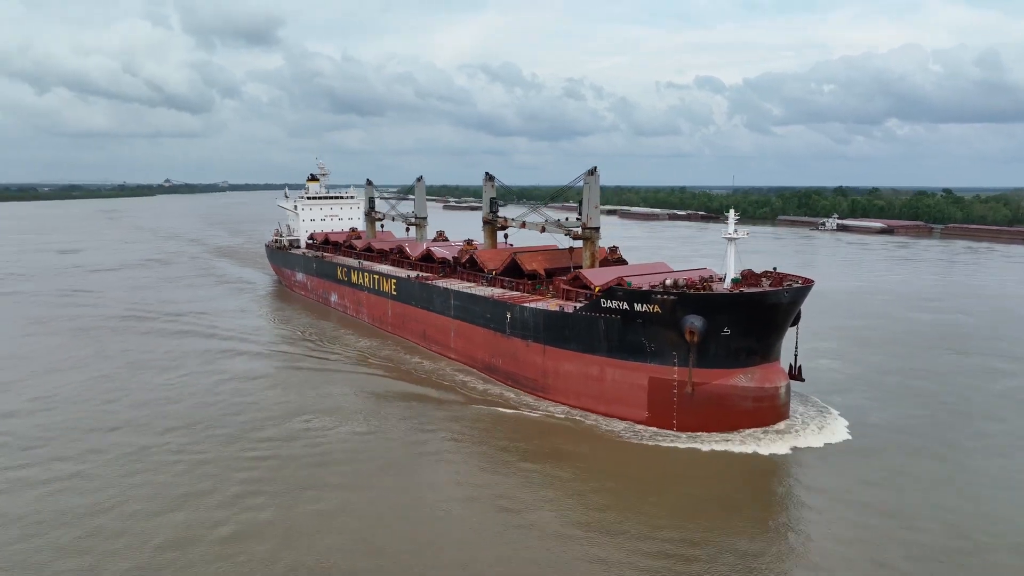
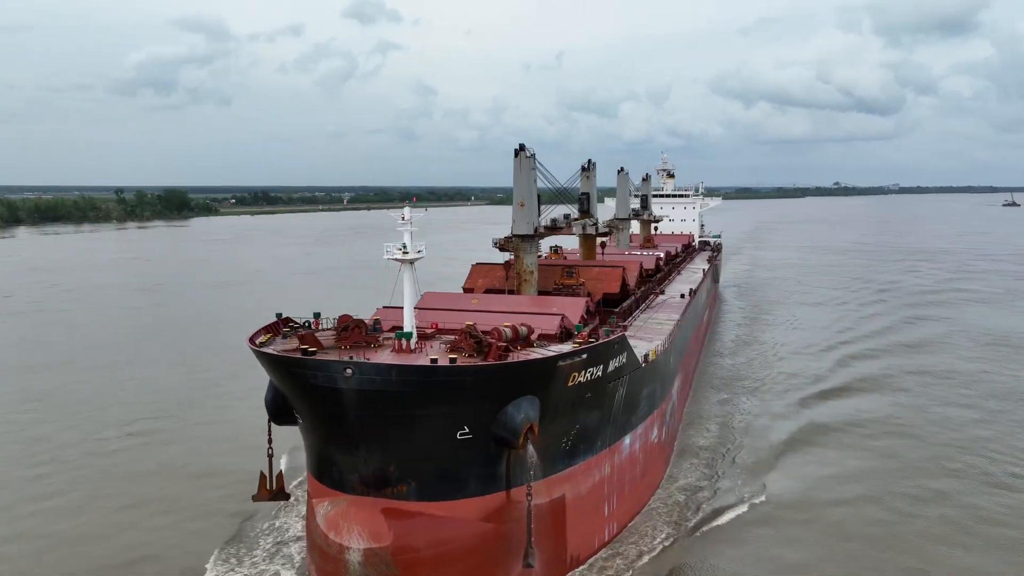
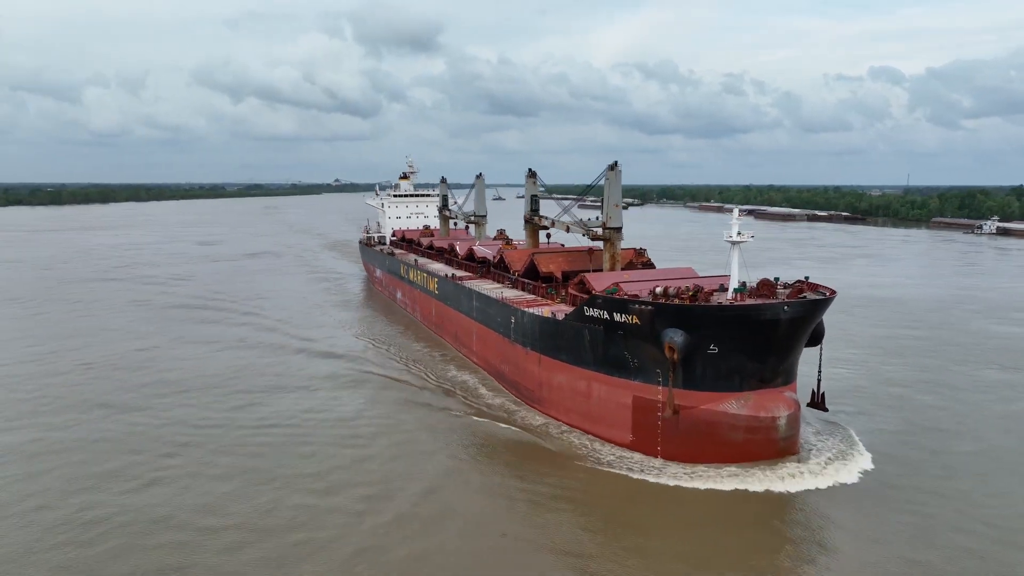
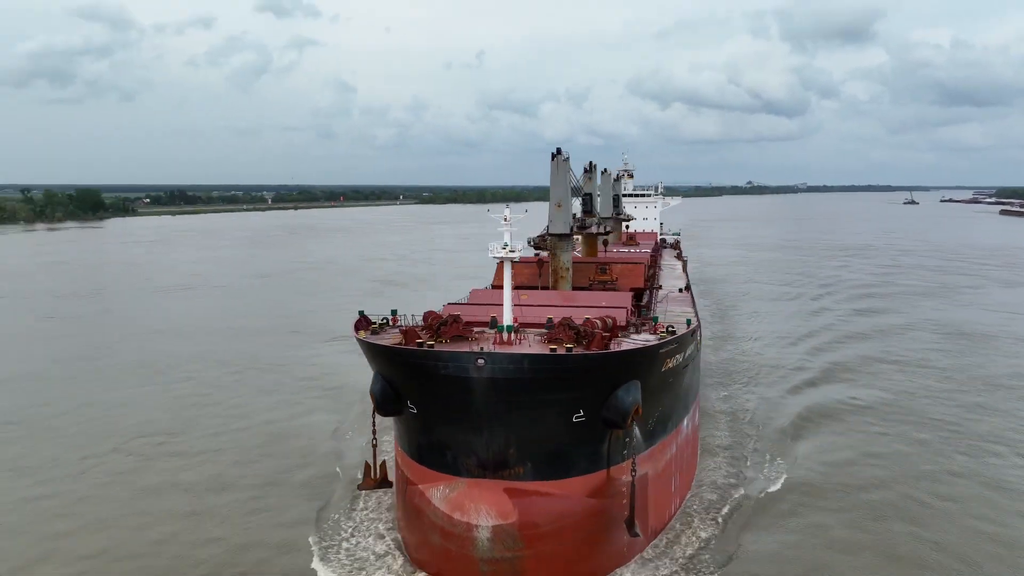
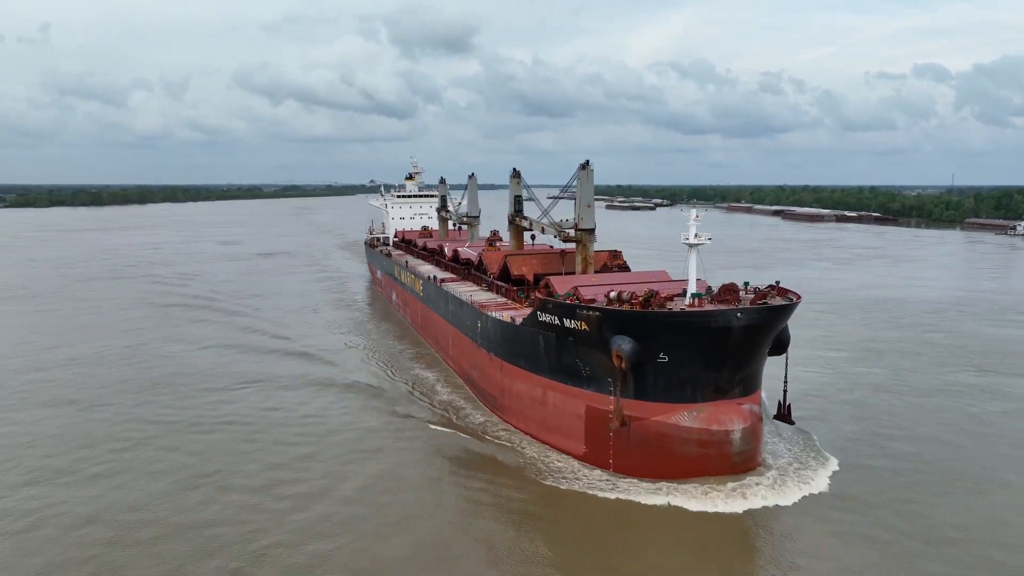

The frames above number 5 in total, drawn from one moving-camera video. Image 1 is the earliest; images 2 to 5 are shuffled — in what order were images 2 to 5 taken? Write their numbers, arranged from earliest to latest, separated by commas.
3, 5, 4, 2
